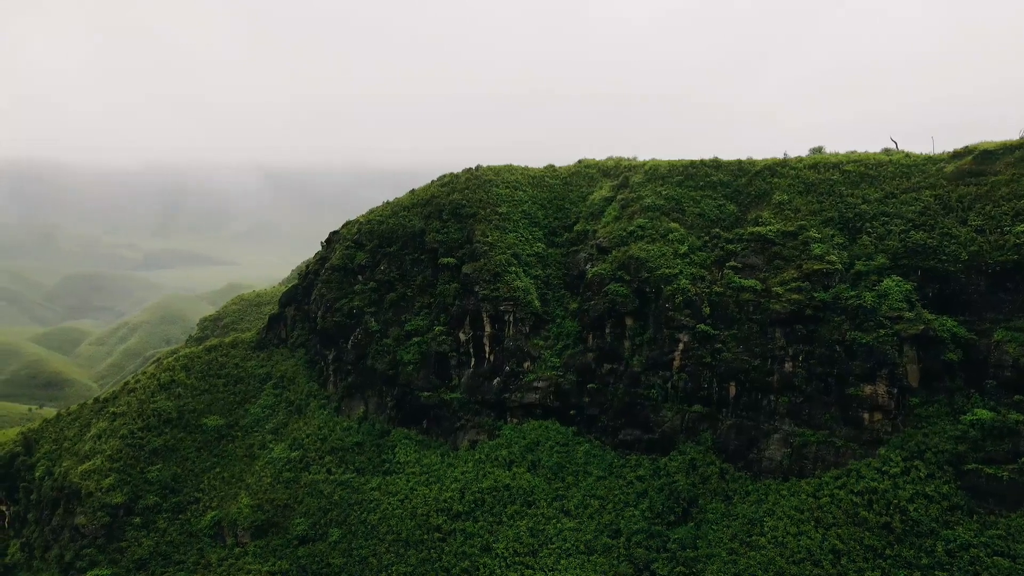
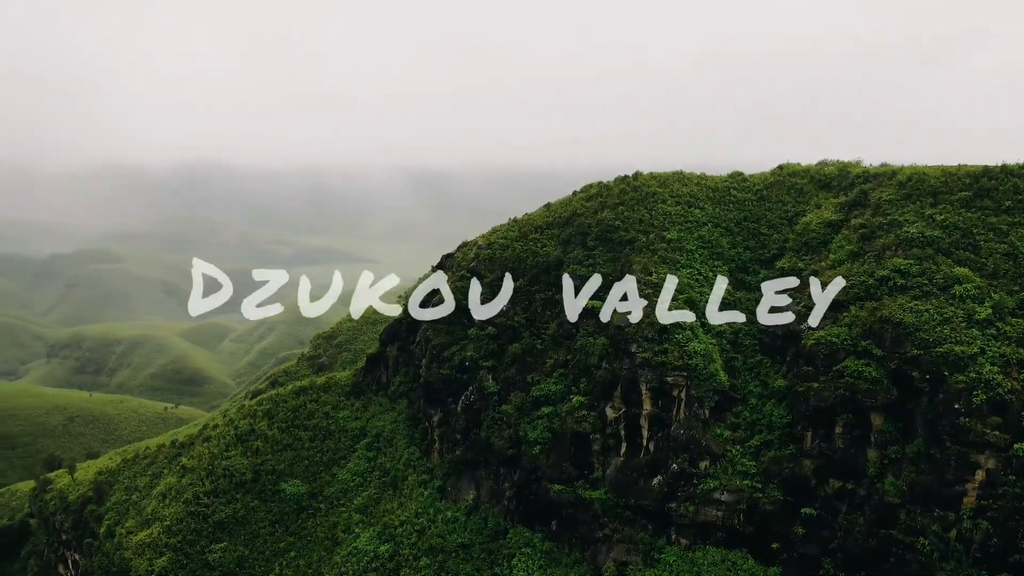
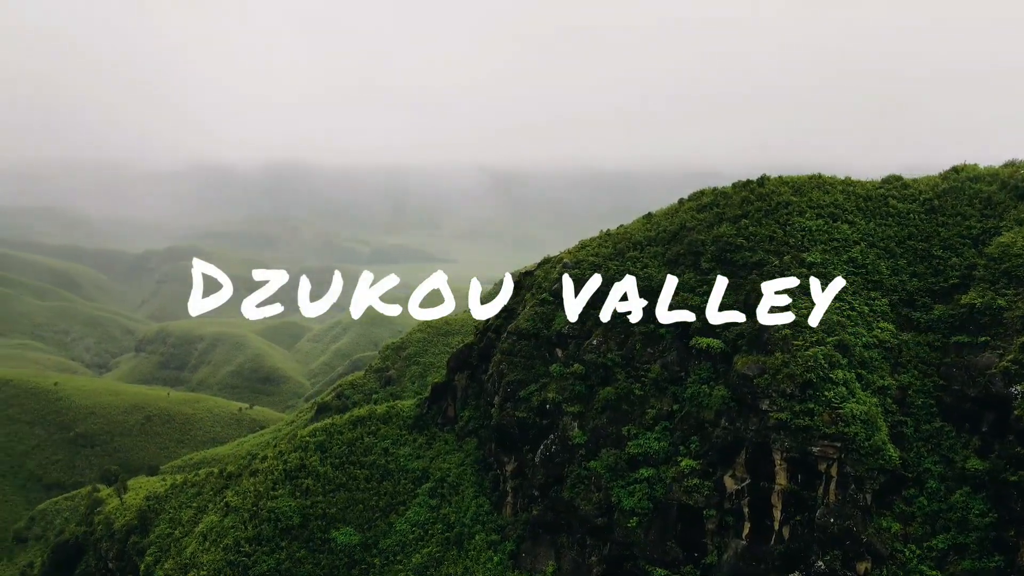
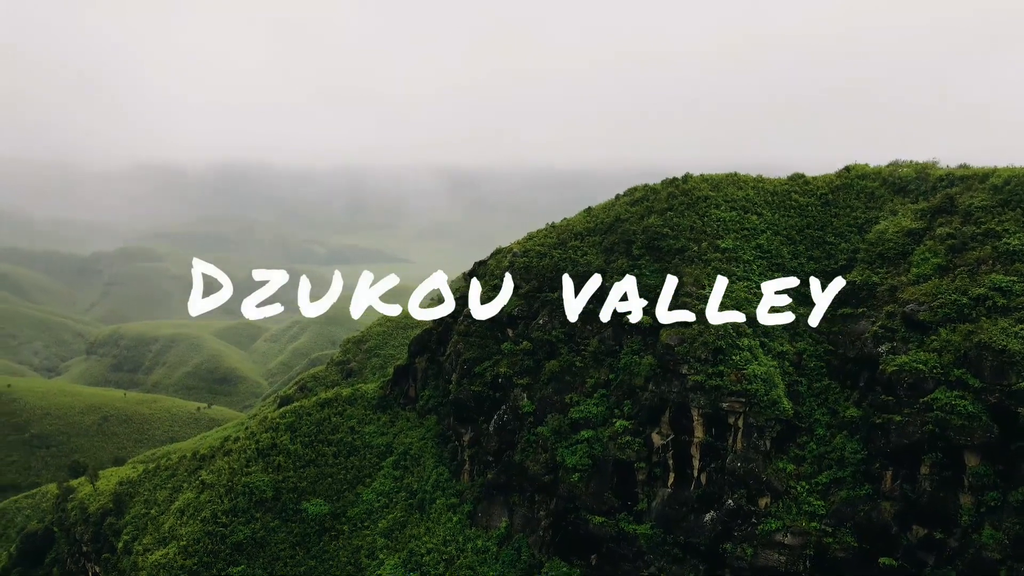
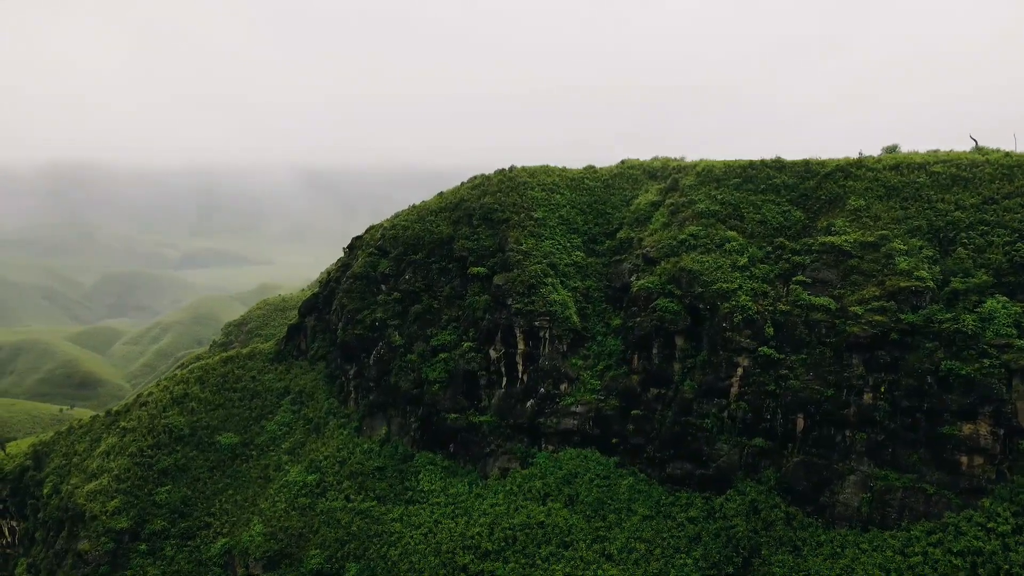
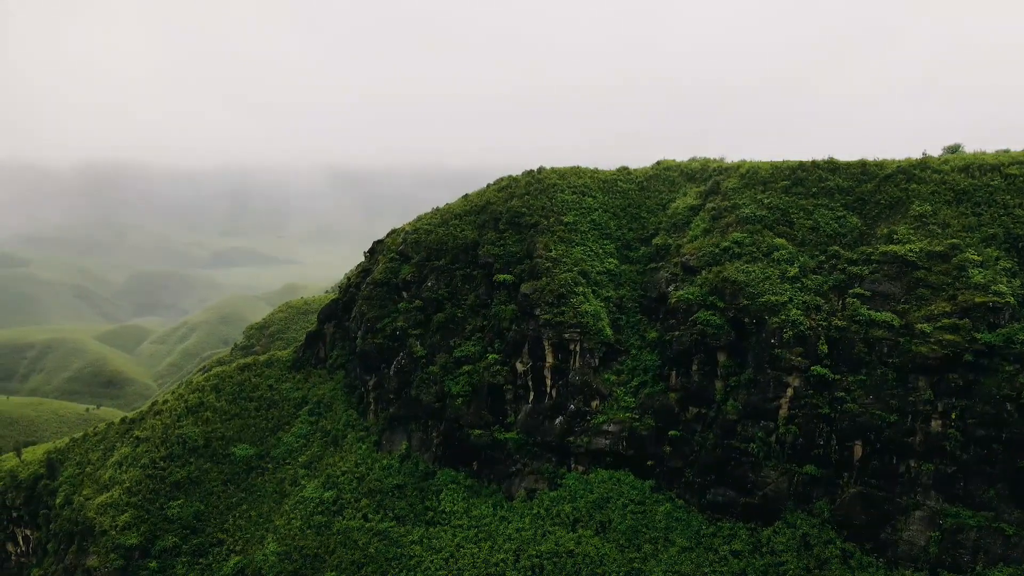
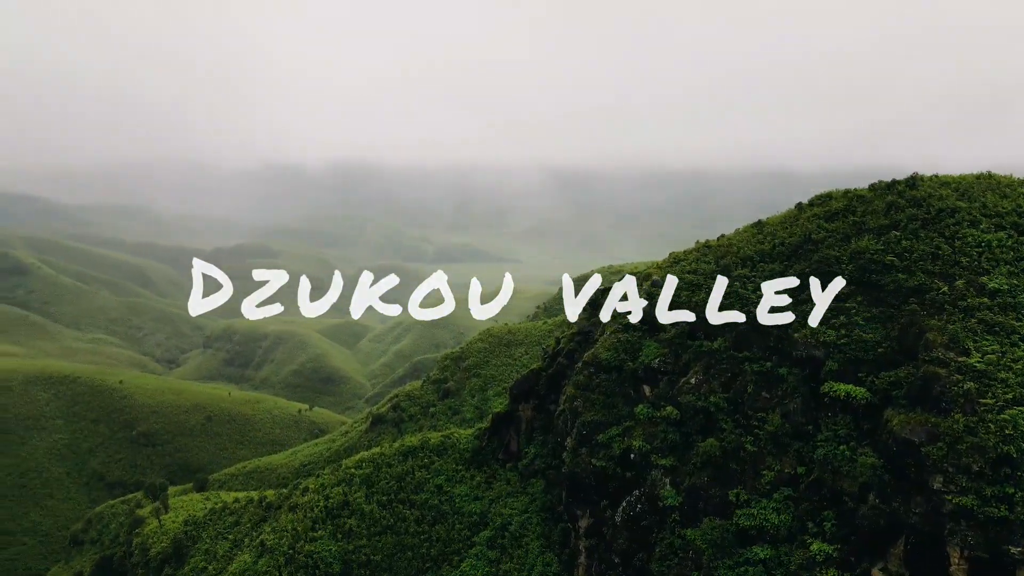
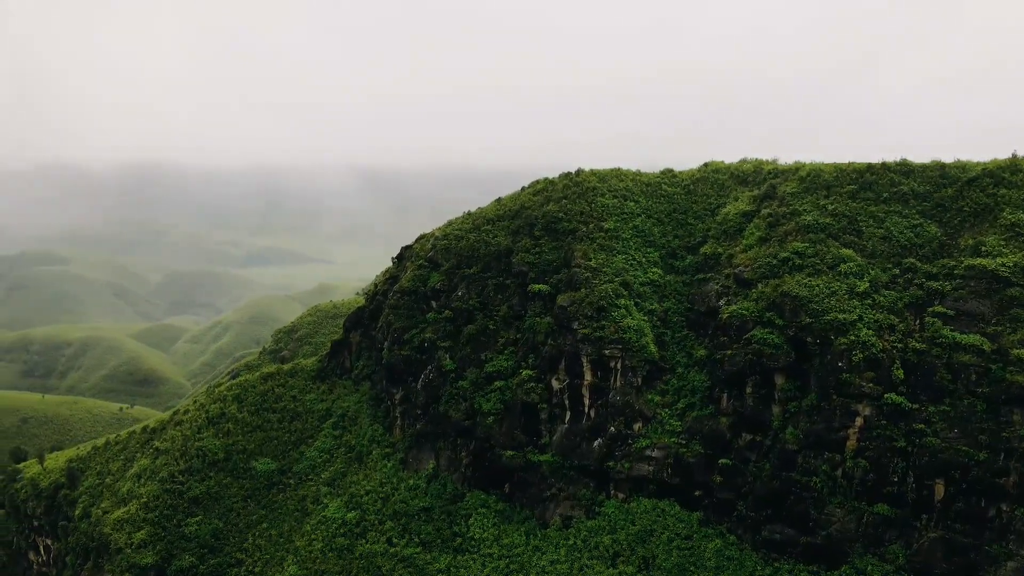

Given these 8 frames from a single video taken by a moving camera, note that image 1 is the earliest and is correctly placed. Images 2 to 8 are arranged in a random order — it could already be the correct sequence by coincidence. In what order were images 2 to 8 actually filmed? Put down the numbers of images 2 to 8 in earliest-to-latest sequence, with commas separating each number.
5, 6, 8, 2, 4, 3, 7
